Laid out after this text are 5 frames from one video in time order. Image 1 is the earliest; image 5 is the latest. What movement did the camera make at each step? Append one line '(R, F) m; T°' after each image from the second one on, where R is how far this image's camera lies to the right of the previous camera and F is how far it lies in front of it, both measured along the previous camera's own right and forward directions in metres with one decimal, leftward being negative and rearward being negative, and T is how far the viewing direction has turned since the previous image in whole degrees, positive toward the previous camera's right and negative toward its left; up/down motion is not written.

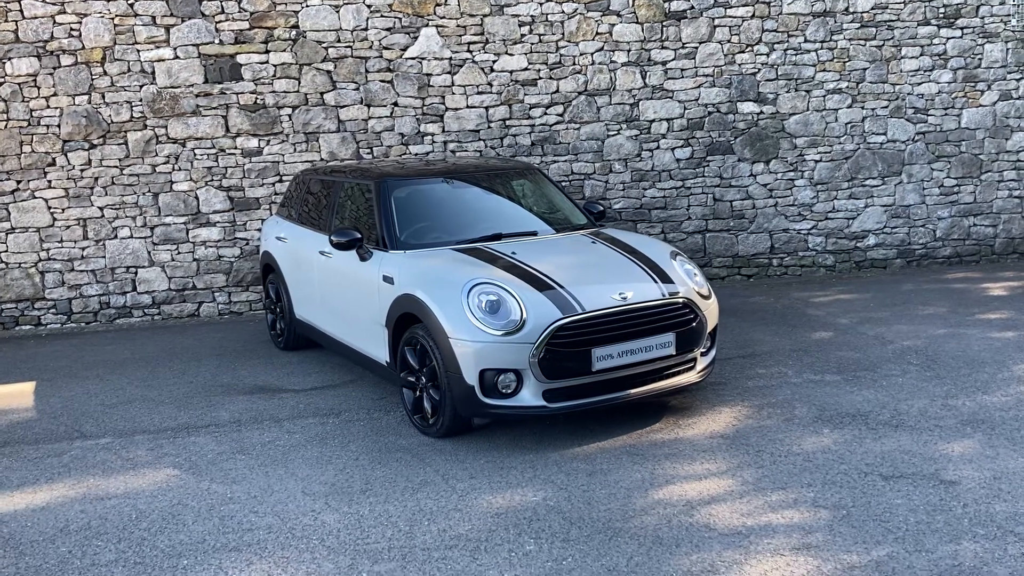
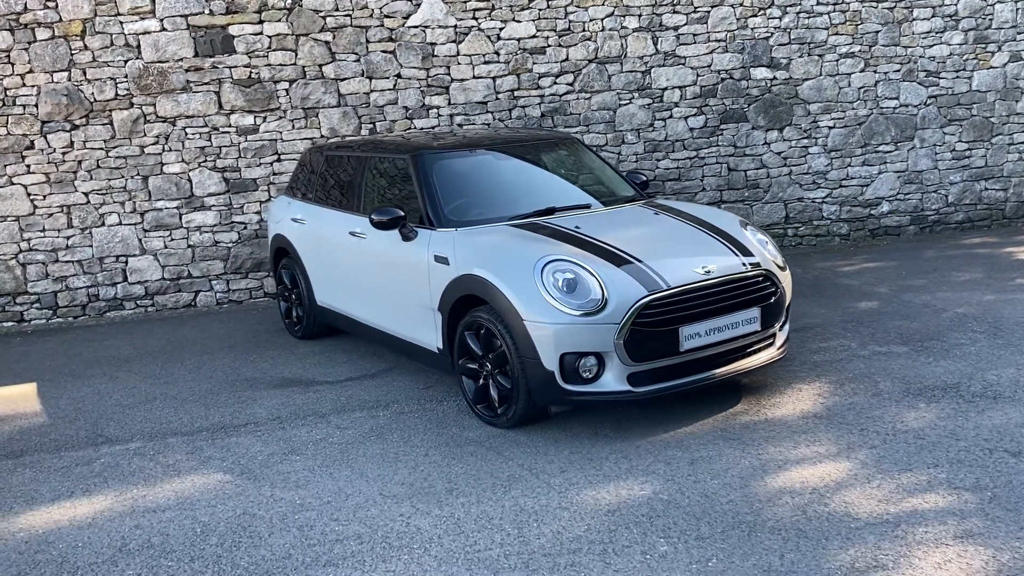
(-0.6, +0.4) m; +3°
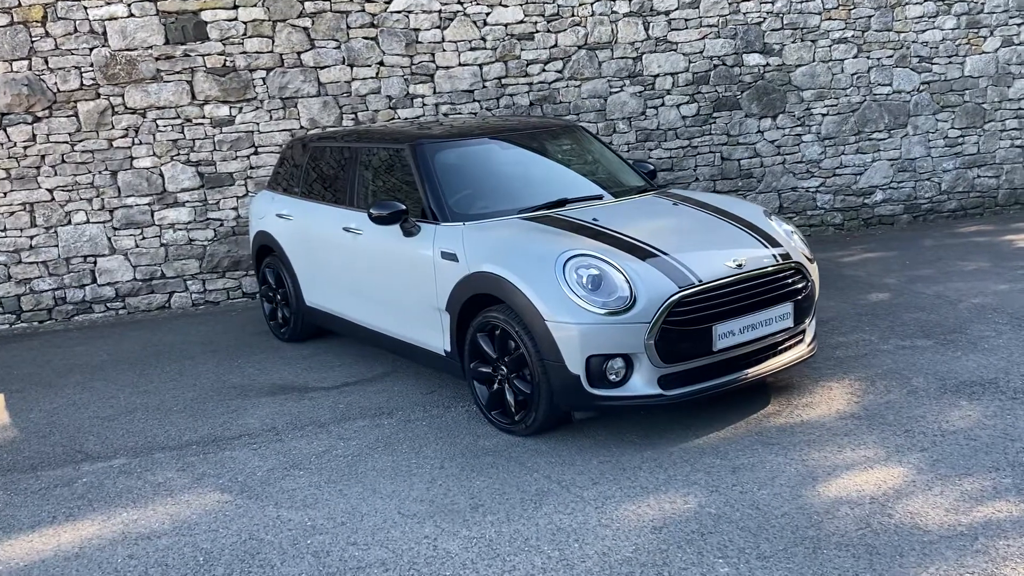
(-0.3, +0.3) m; +2°
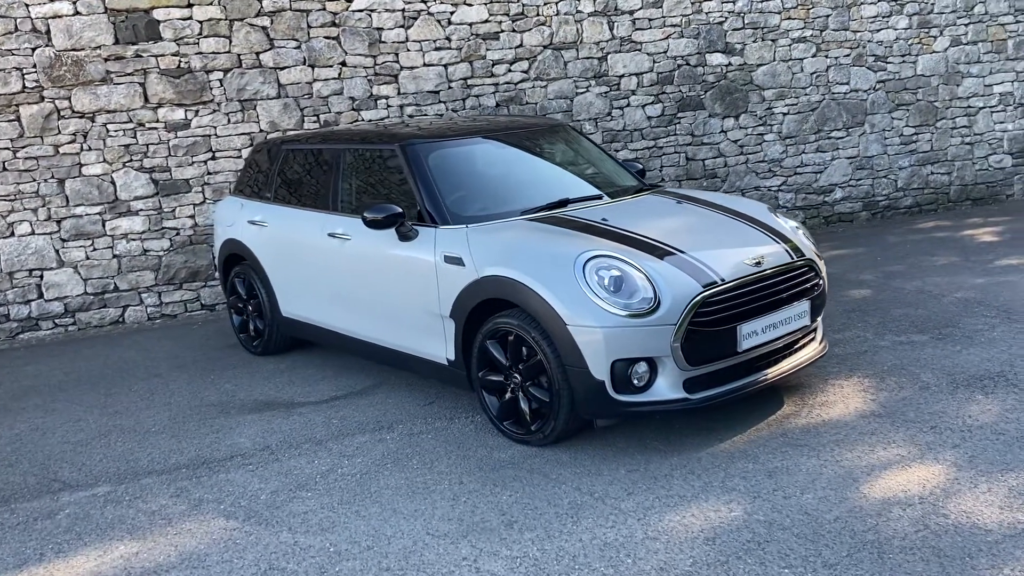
(-0.4, +0.2) m; +5°
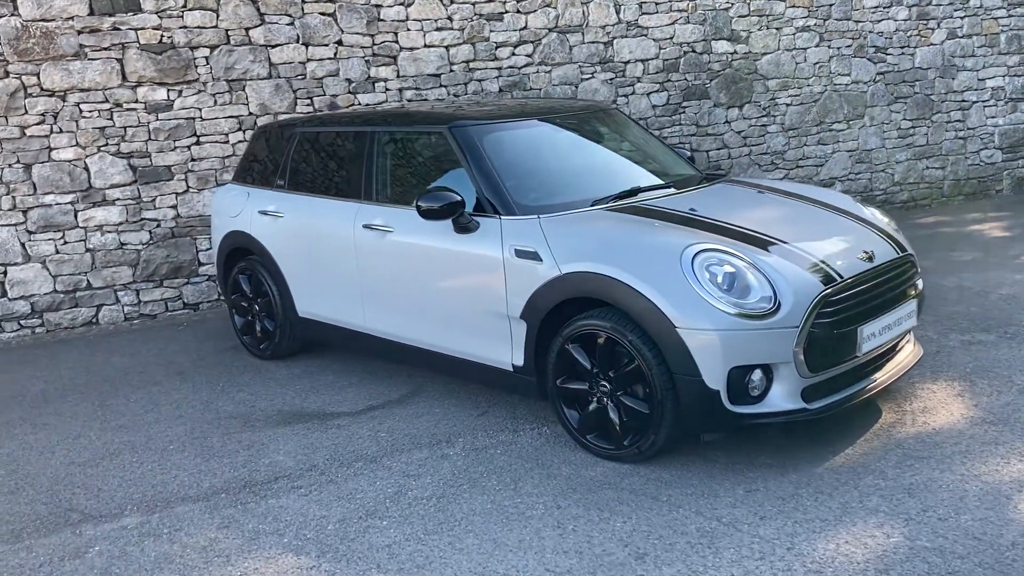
(-0.7, +0.5) m; +5°
